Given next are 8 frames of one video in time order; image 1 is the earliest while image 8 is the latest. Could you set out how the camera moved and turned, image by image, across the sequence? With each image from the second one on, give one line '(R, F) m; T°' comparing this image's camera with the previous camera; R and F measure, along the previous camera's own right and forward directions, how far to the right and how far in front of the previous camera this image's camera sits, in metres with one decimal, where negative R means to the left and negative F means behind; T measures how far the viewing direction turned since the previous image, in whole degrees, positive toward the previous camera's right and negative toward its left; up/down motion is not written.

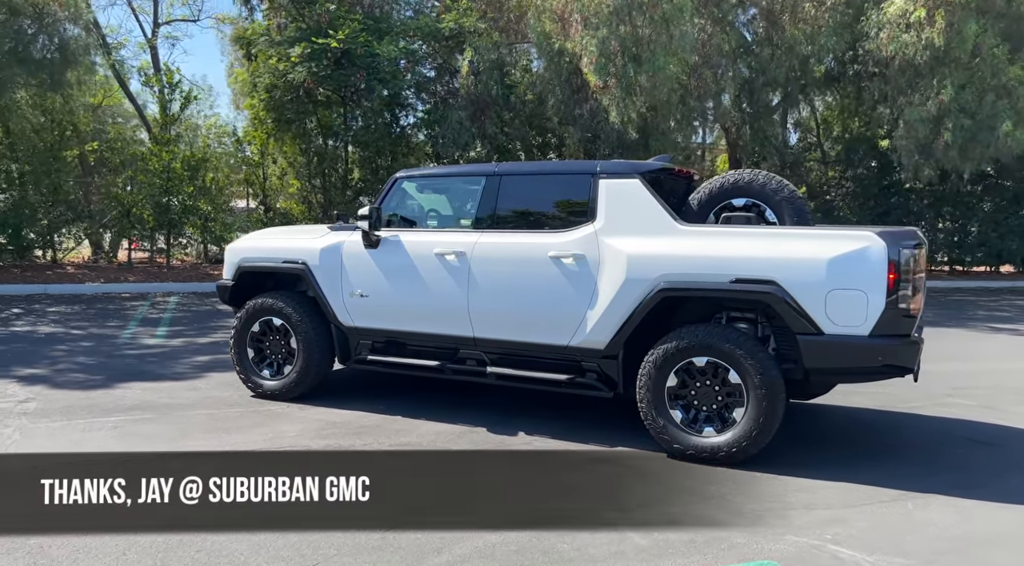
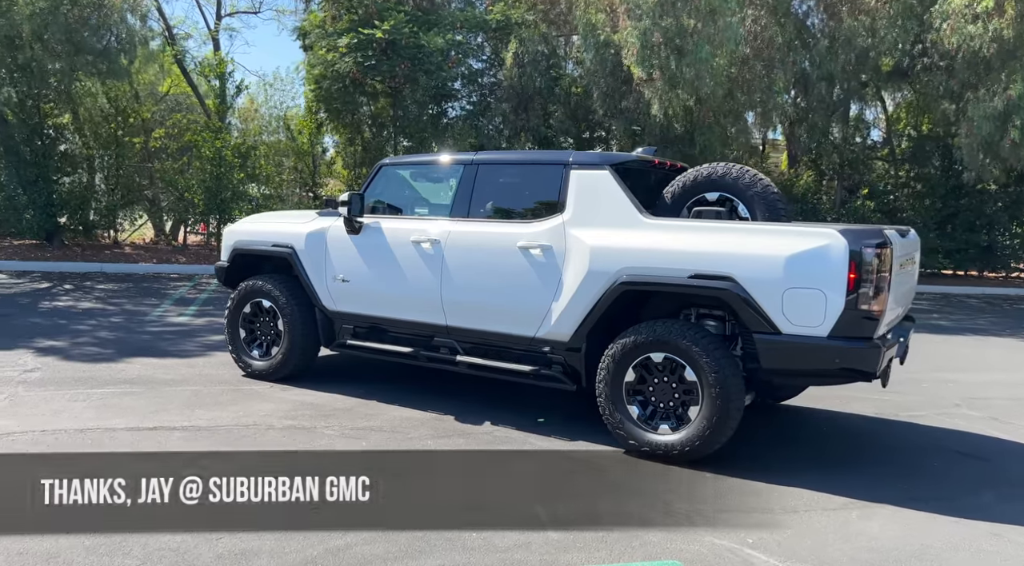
(+0.7, 0.0) m; -5°
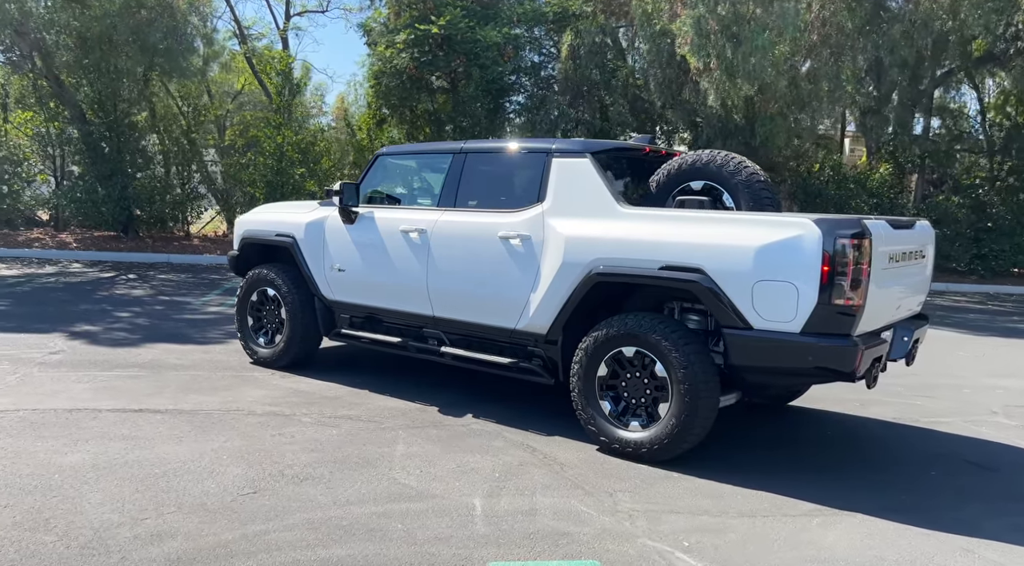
(+0.7, +0.1) m; -6°
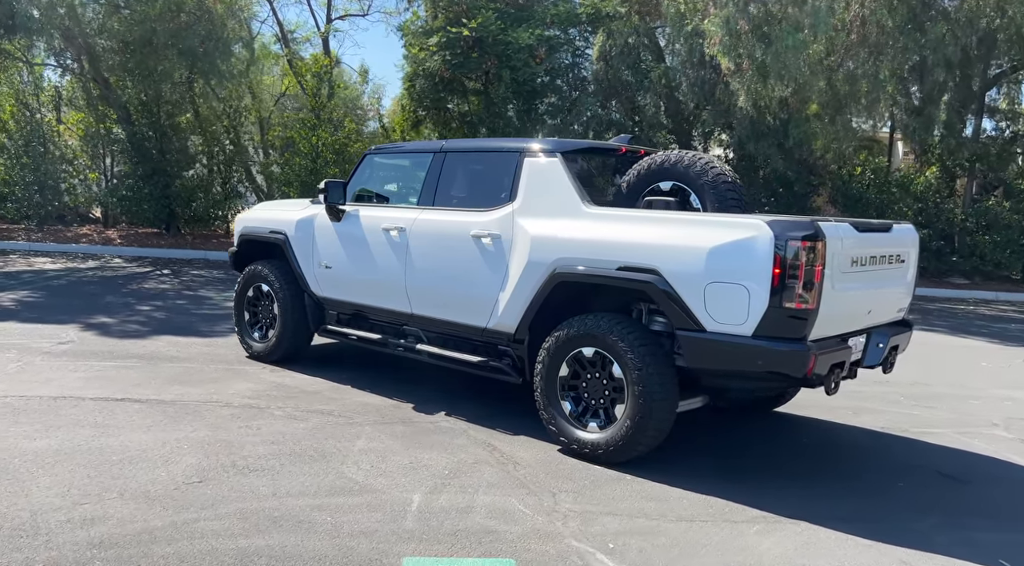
(+0.5, 0.0) m; -4°
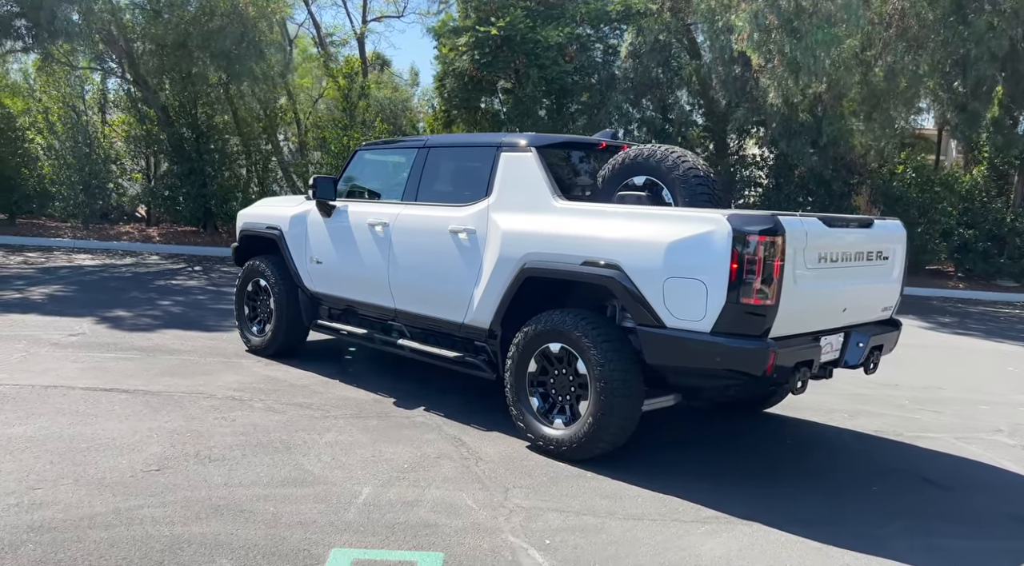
(+0.5, 0.0) m; -3°
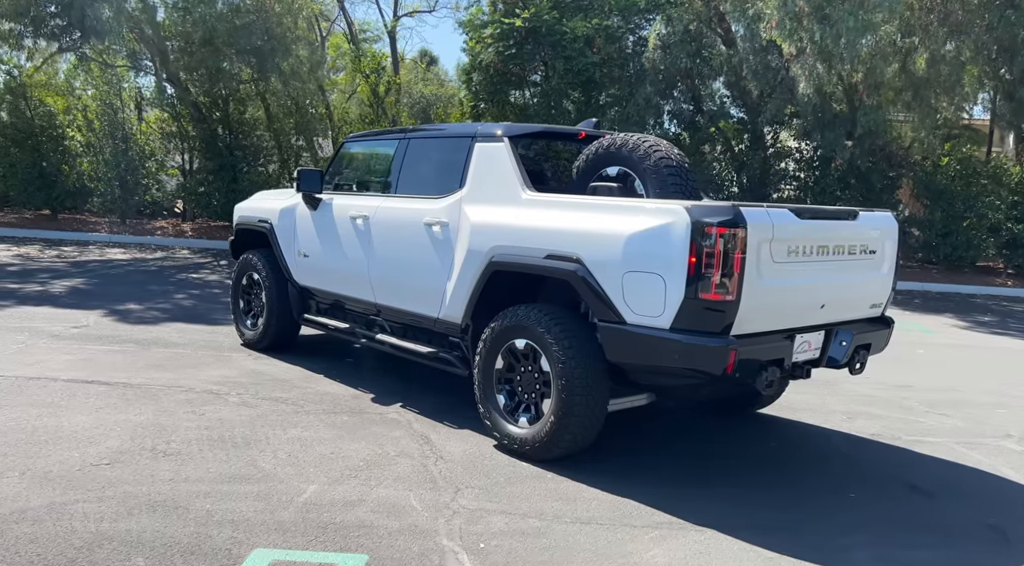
(+0.4, +0.1) m; -3°
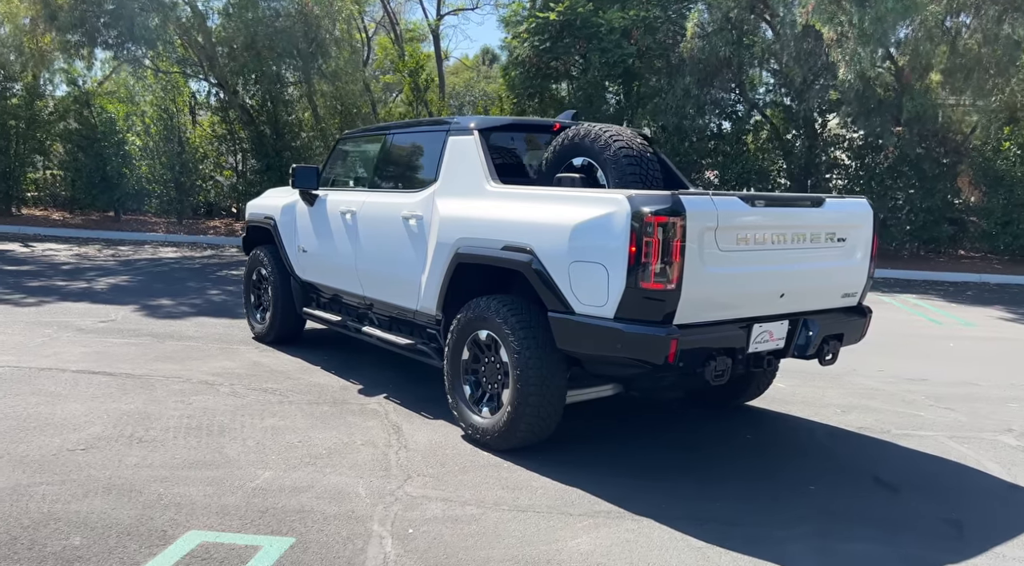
(+0.6, 0.0) m; -5°
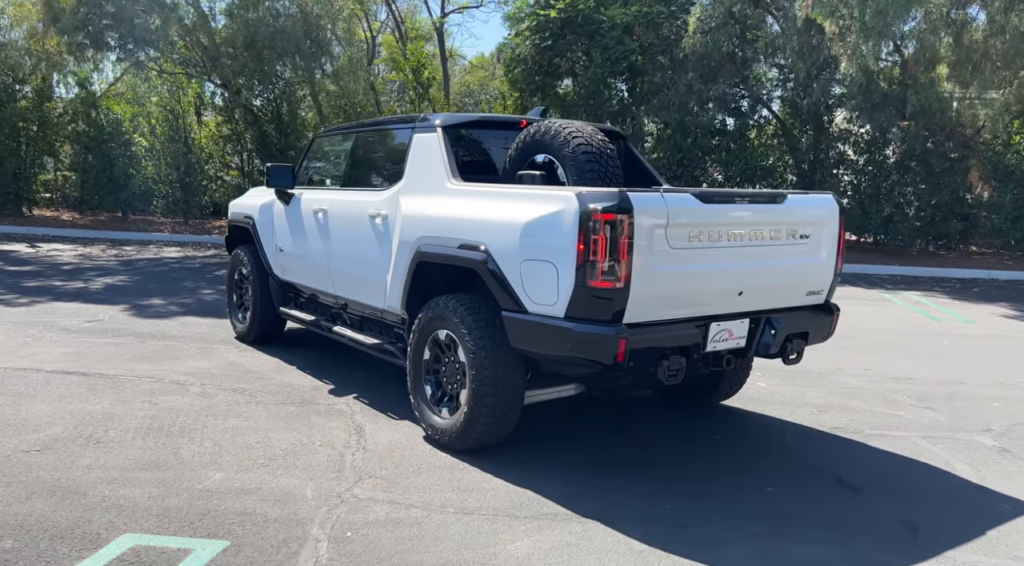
(+0.3, +0.1) m; -1°
